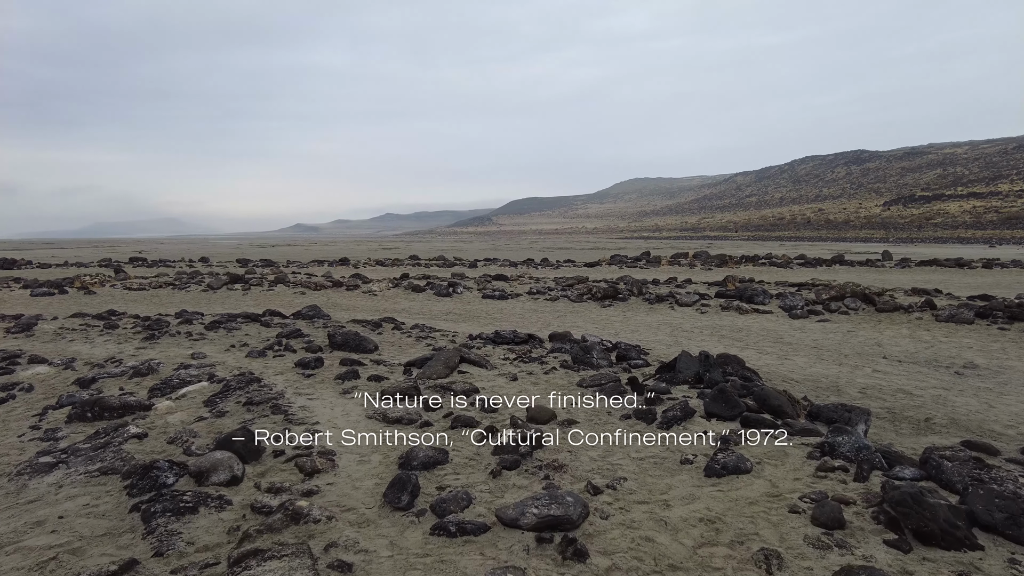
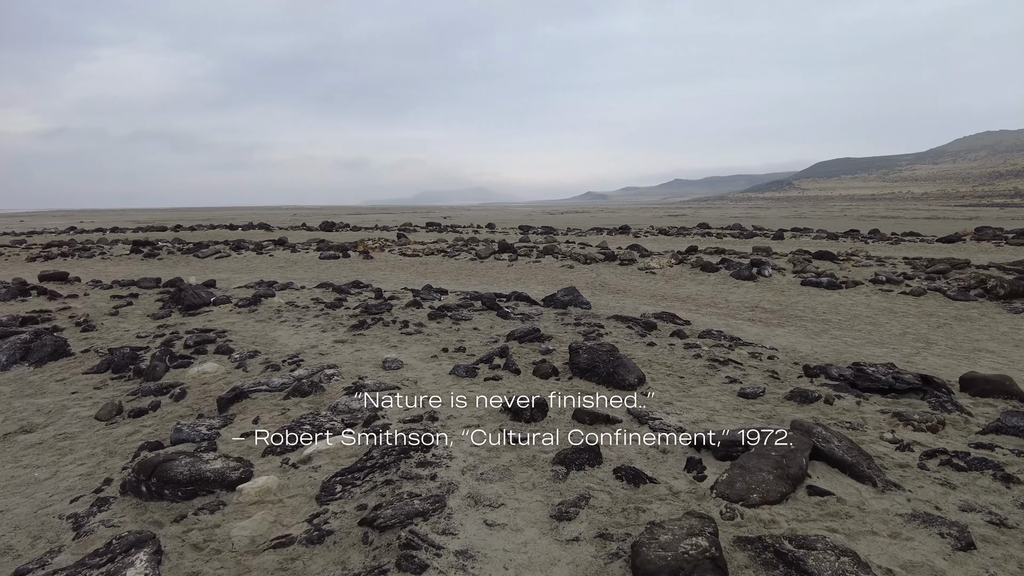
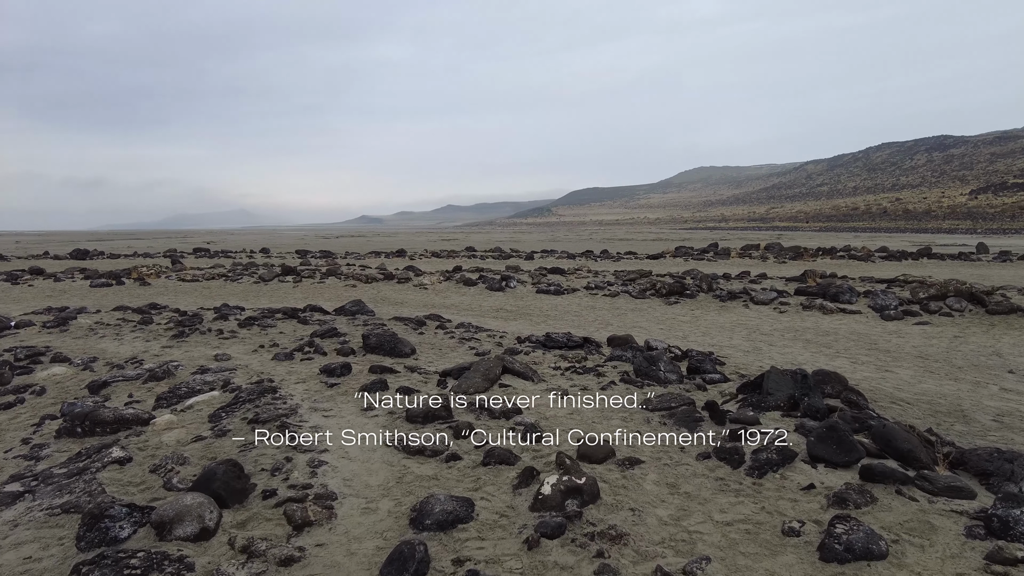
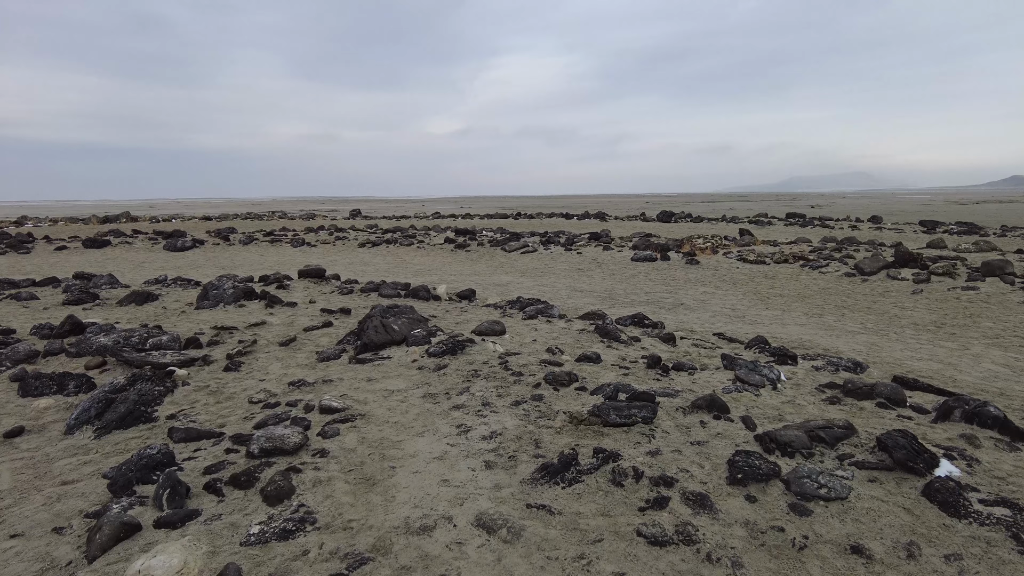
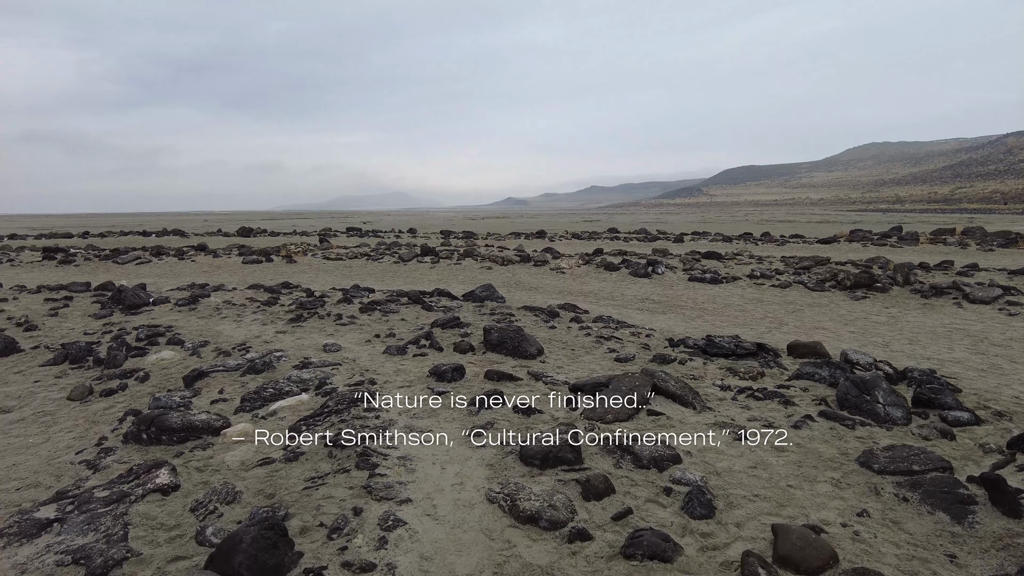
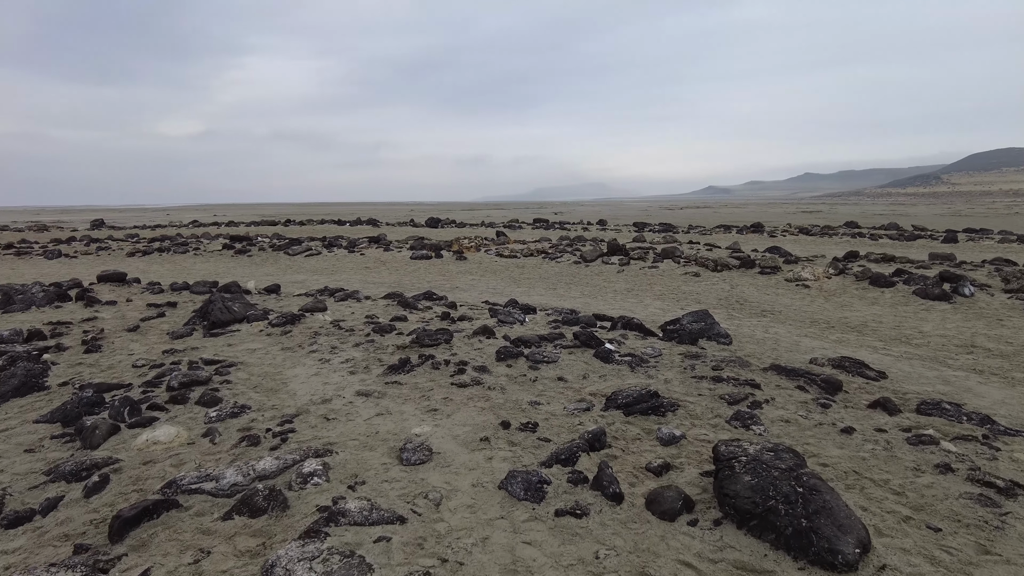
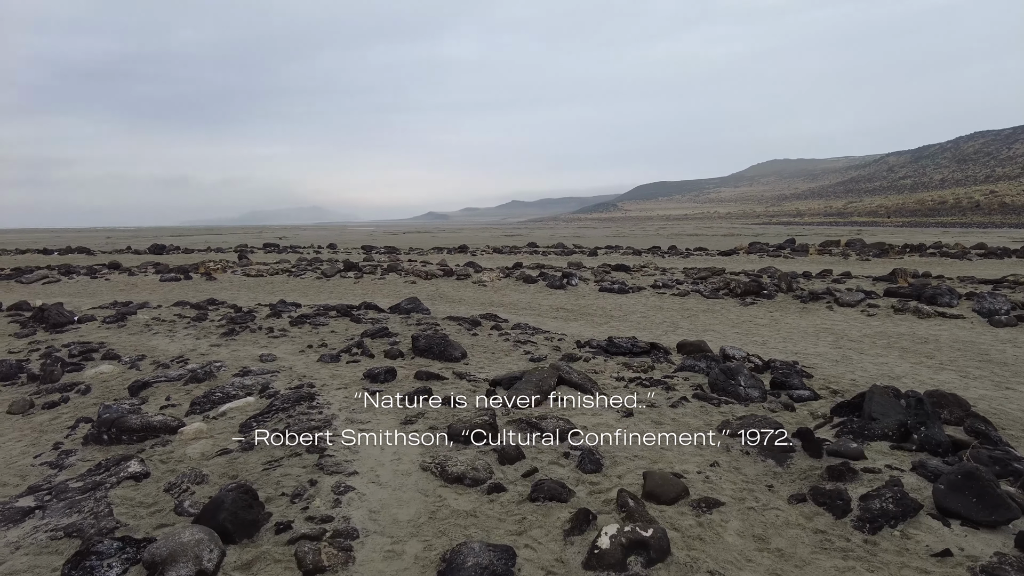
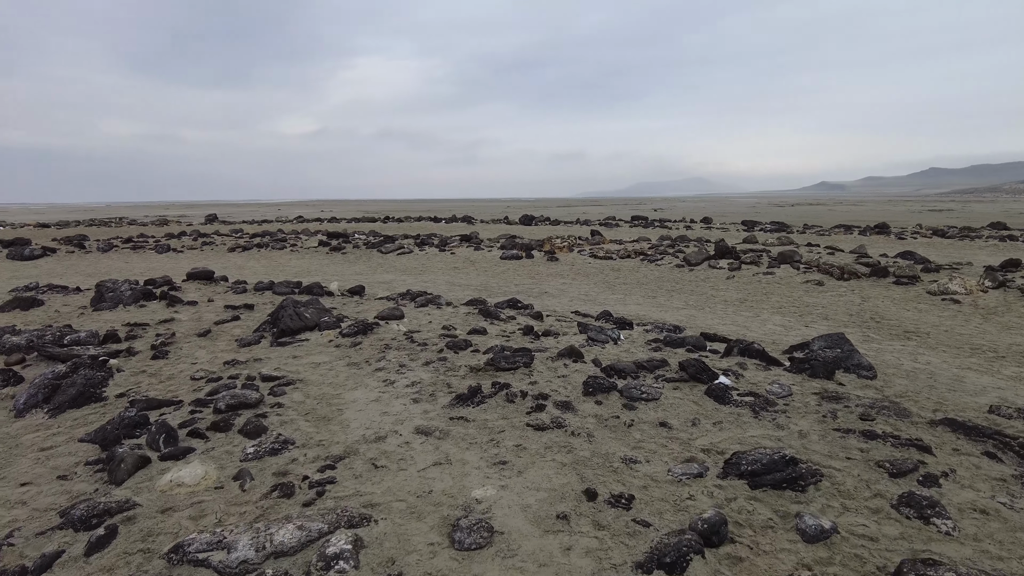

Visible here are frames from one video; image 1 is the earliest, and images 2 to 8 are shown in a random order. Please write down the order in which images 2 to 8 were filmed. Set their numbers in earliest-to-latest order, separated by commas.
3, 7, 5, 2, 6, 8, 4
